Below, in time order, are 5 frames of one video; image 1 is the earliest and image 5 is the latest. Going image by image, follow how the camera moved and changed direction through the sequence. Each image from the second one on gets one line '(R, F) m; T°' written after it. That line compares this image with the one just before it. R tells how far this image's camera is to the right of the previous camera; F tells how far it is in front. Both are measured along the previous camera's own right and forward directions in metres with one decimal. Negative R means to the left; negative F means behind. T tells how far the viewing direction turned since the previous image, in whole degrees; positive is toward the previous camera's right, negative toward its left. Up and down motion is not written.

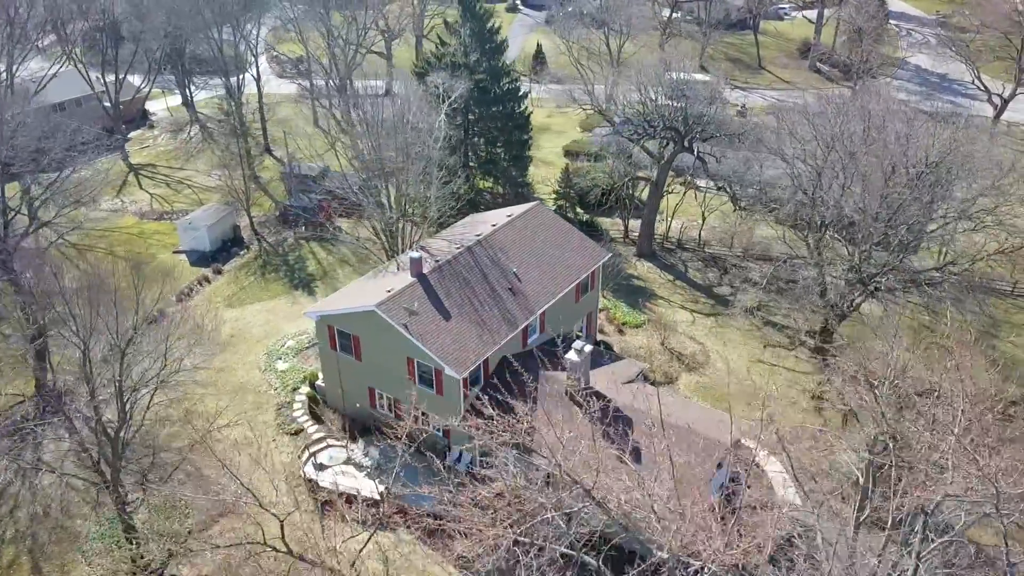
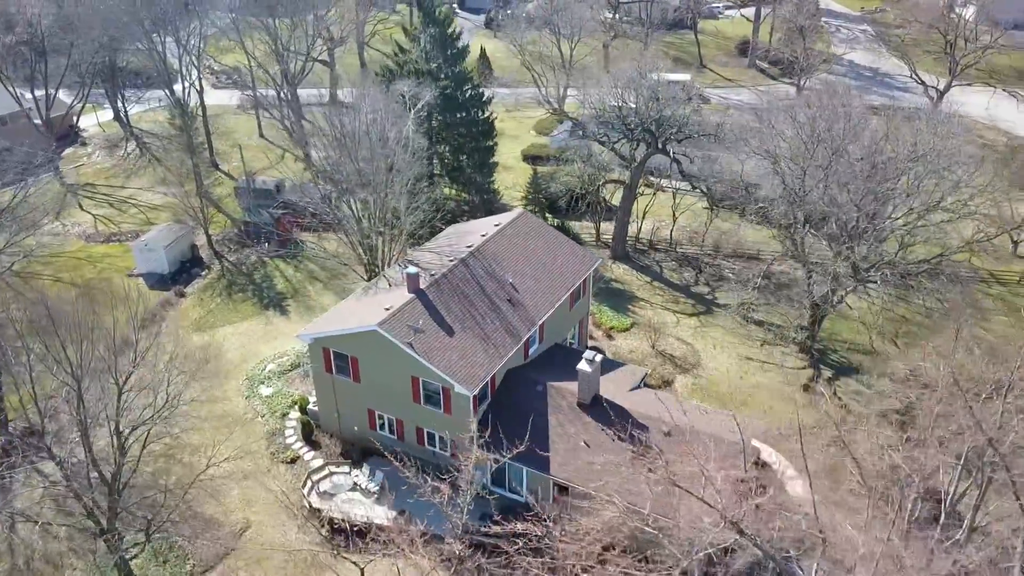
(-1.8, +0.5) m; +5°
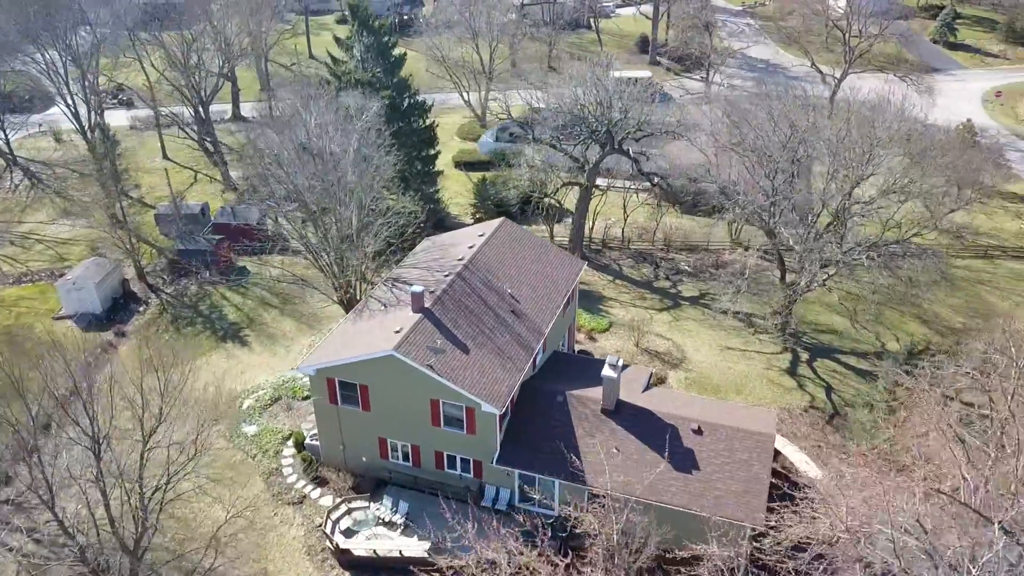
(-3.2, +0.7) m; +8°
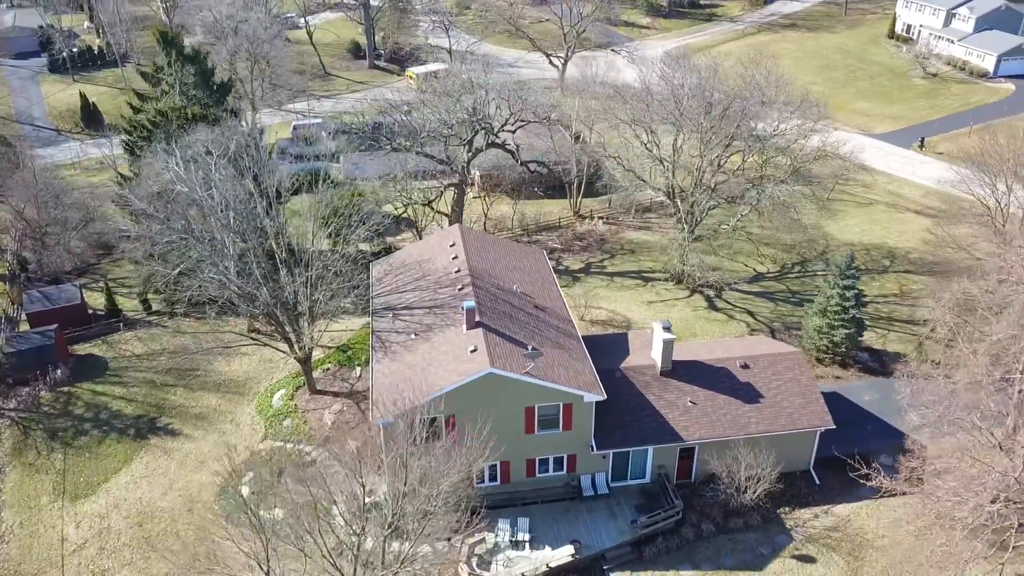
(-9.5, +2.0) m; +24°
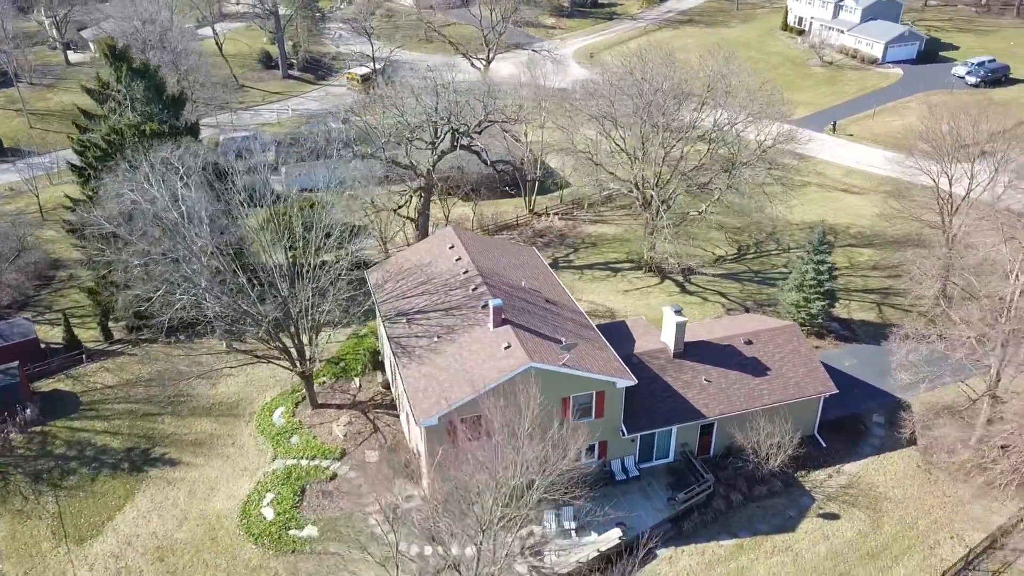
(-3.2, -0.1) m; +7°
